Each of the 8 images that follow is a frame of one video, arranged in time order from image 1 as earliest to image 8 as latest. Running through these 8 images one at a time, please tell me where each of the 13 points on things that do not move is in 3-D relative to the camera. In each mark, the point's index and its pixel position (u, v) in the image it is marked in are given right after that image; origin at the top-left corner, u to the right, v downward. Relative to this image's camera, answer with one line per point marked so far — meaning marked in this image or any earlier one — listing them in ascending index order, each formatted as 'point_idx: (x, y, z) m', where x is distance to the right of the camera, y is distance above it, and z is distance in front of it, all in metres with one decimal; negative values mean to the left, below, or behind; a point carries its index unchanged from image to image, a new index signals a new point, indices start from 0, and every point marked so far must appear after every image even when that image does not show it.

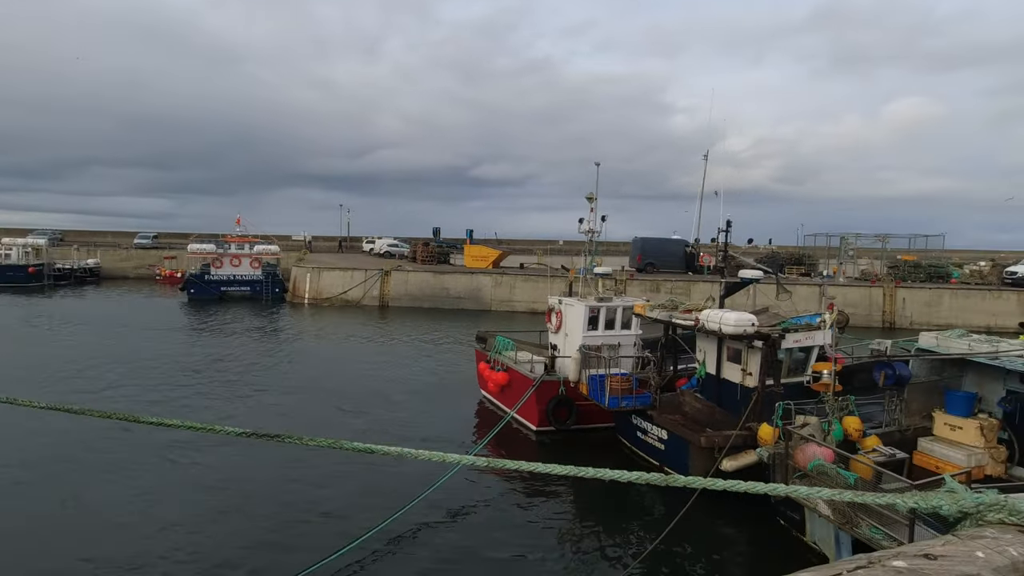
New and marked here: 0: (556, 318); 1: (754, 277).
0: (+1.0, -0.7, +13.2) m
1: (+4.4, +0.2, +10.2) m
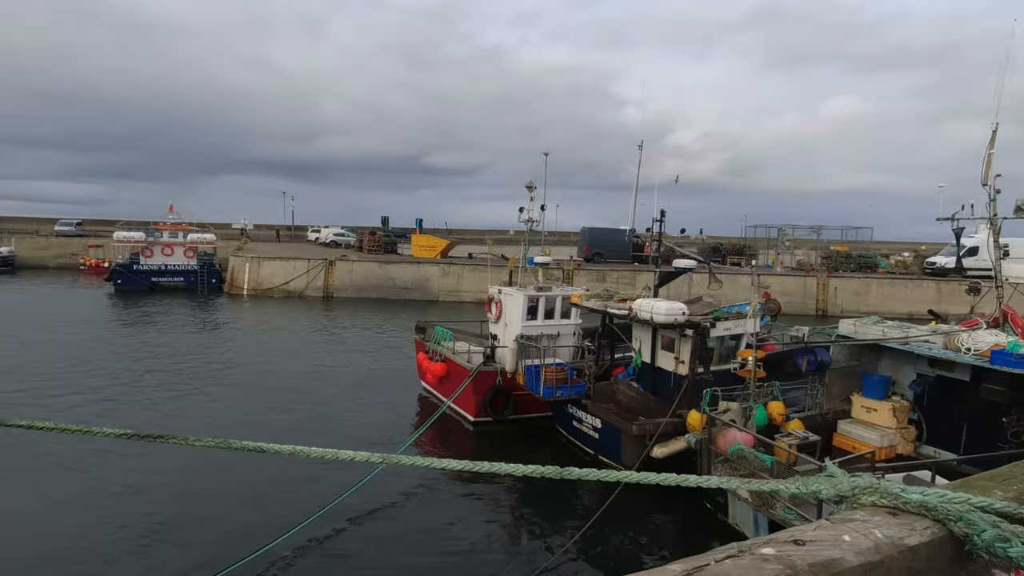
0: (-0.4, -0.5, +13.1) m
1: (+3.2, +0.4, +10.4) m
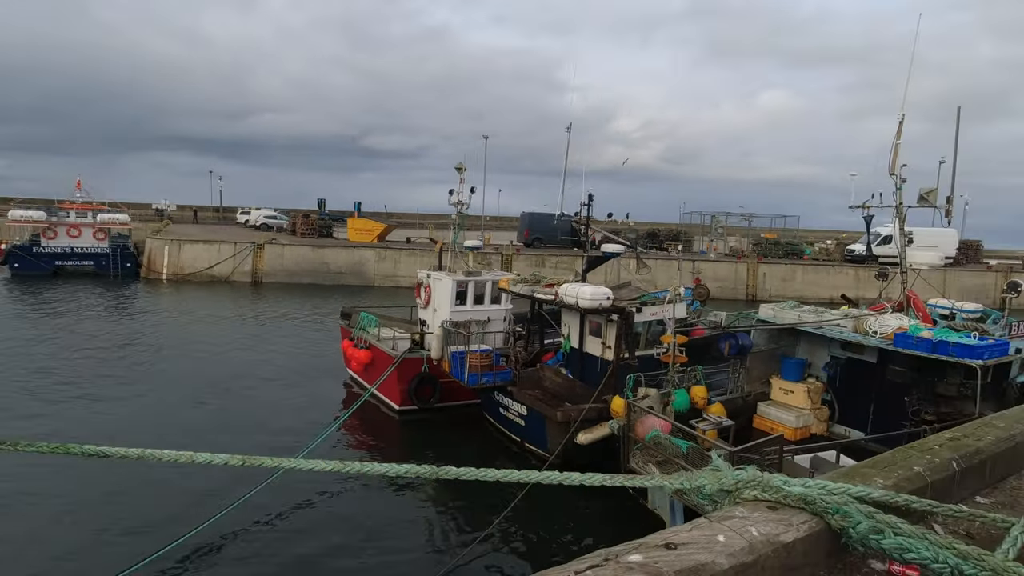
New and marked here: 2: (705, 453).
0: (-2.0, -0.1, +12.8) m
1: (+1.9, +0.7, +10.3) m
2: (+2.0, -1.6, +5.6) m
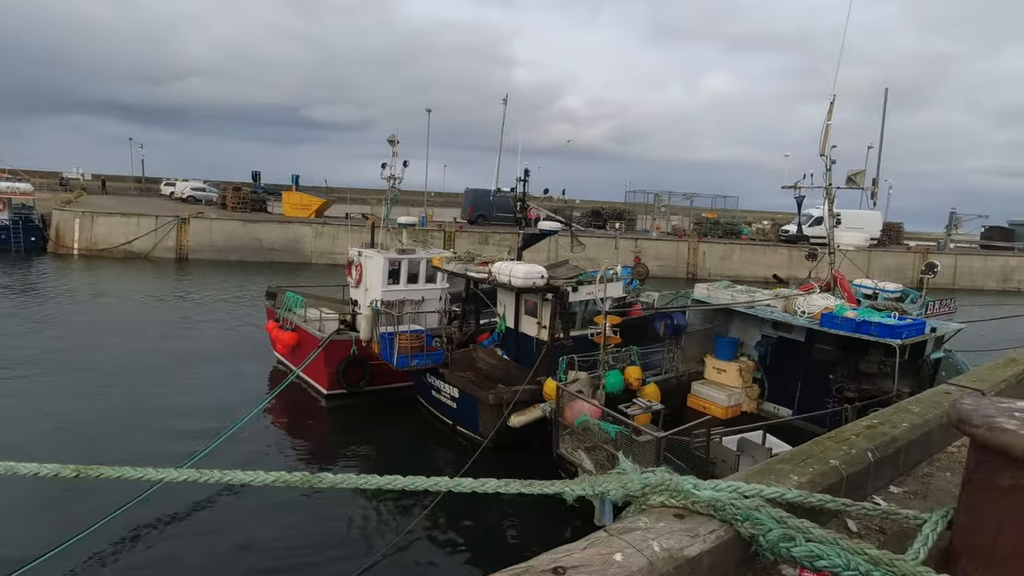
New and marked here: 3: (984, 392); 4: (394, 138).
0: (-3.4, +0.4, +12.2) m
1: (+0.7, +1.0, +10.1) m
2: (+1.2, -1.5, +5.4) m
3: (+3.4, -0.7, +4.1) m
4: (-2.5, +3.1, +11.7) m
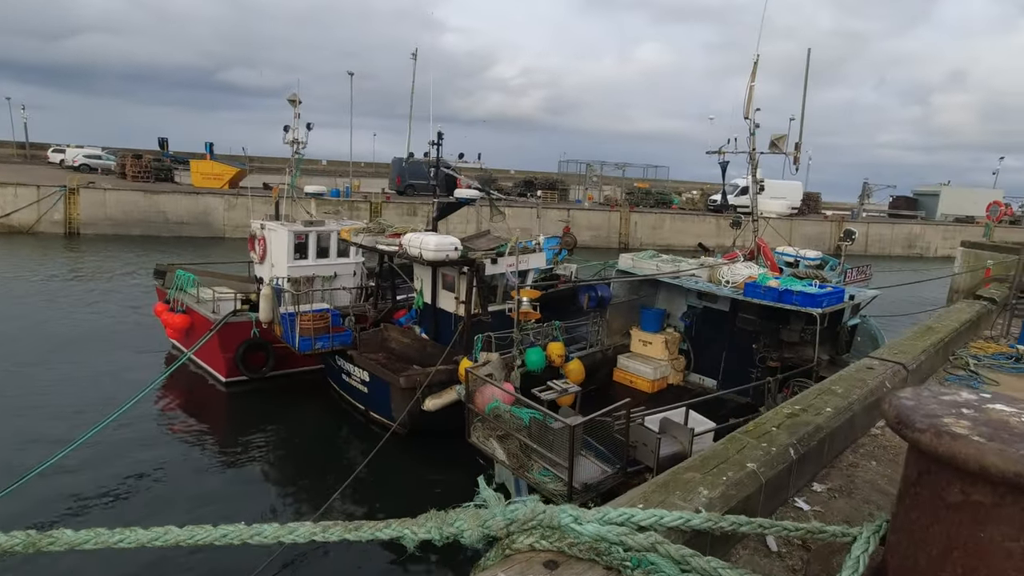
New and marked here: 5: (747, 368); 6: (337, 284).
0: (-5.0, +0.8, +11.0) m
1: (-0.7, +1.5, +9.4) m
2: (+0.3, -1.2, +4.9) m
3: (+2.7, -0.5, +3.8) m
4: (-4.1, +3.6, +10.6) m
5: (+3.6, -1.2, +8.6) m
6: (-3.5, +0.1, +11.1) m
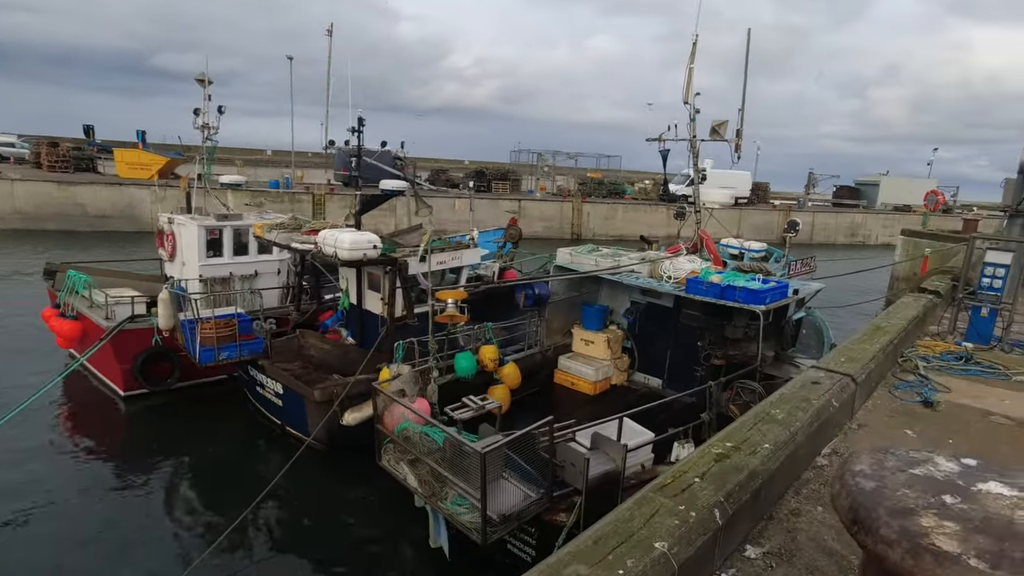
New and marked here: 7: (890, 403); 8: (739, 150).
0: (-6.1, +0.8, +10.0) m
1: (-1.8, +1.5, +8.6) m
2: (-0.4, -1.2, +4.3) m
3: (+2.0, -0.5, +3.3) m
4: (-5.2, +3.6, +9.6) m
5: (+2.6, -1.1, +8.2) m
6: (-4.6, +0.1, +10.2) m
7: (+2.4, -0.7, +3.5) m
8: (+2.8, +1.7, +7.0) m
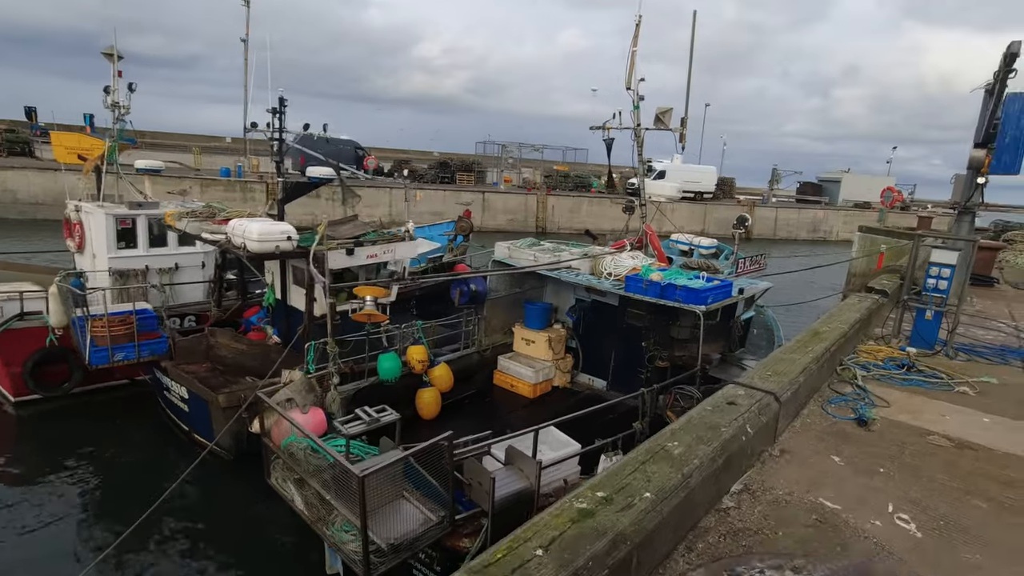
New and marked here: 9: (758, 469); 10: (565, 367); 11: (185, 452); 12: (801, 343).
0: (-7.1, +0.9, +9.1) m
1: (-2.7, +1.6, +8.0) m
2: (-1.1, -1.2, +3.8) m
3: (+1.4, -0.5, +2.9) m
4: (-6.2, +3.7, +8.7) m
5: (+1.7, -1.1, +7.7) m
6: (-5.6, +0.2, +9.4) m
7: (+1.7, -0.7, +3.1) m
8: (+2.0, +1.8, +6.6) m
9: (+1.1, -0.8, +2.6) m
10: (+0.8, -1.1, +8.1) m
11: (-4.1, -2.1, +7.1) m
12: (+2.0, -0.4, +3.9) m
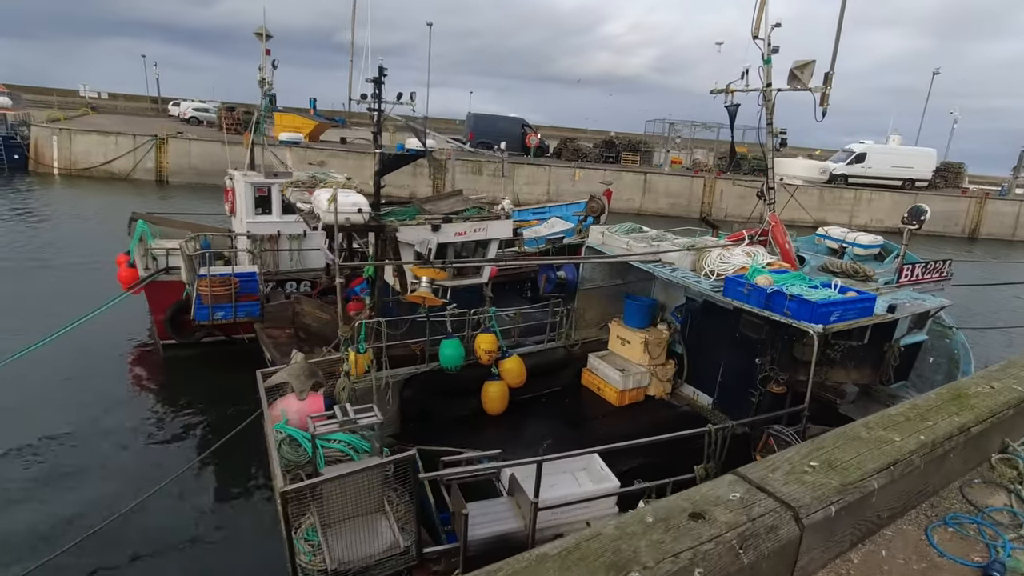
0: (-5.2, +1.6, +10.1) m
1: (-1.2, +1.9, +7.7) m
2: (-1.2, -1.1, +3.3) m
3: (+0.9, -0.6, +1.7) m
4: (-4.2, +4.3, +9.3) m
5: (+2.6, -1.1, +6.3) m
6: (-3.7, +0.8, +10.0) m
7: (+1.3, -0.9, +1.9) m
8: (+2.8, +1.7, +5.0) m
9: (+0.6, -0.9, +1.5) m
10: (+1.9, -1.1, +7.0) m
11: (-3.2, -1.7, +7.4) m
12: (+1.8, -0.5, +2.5) m
